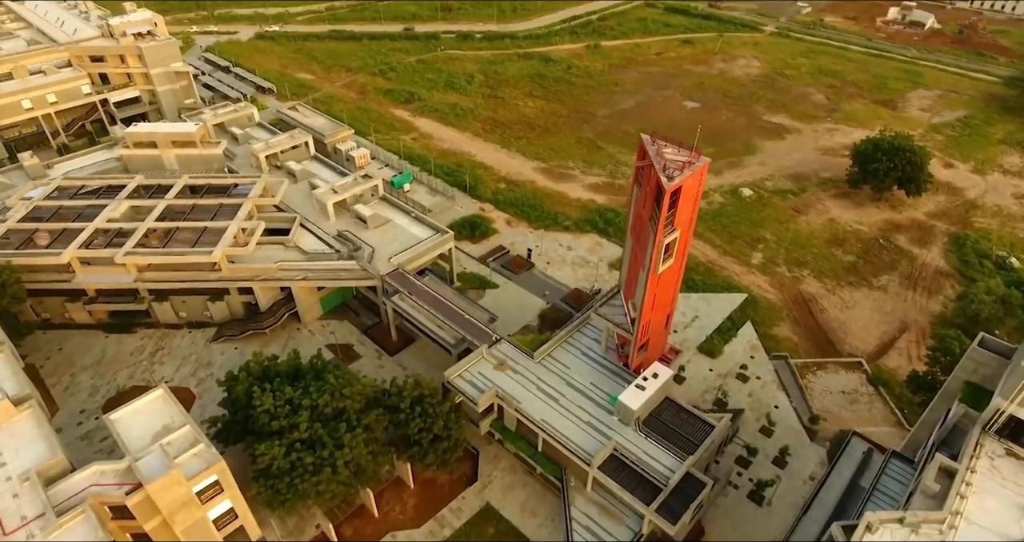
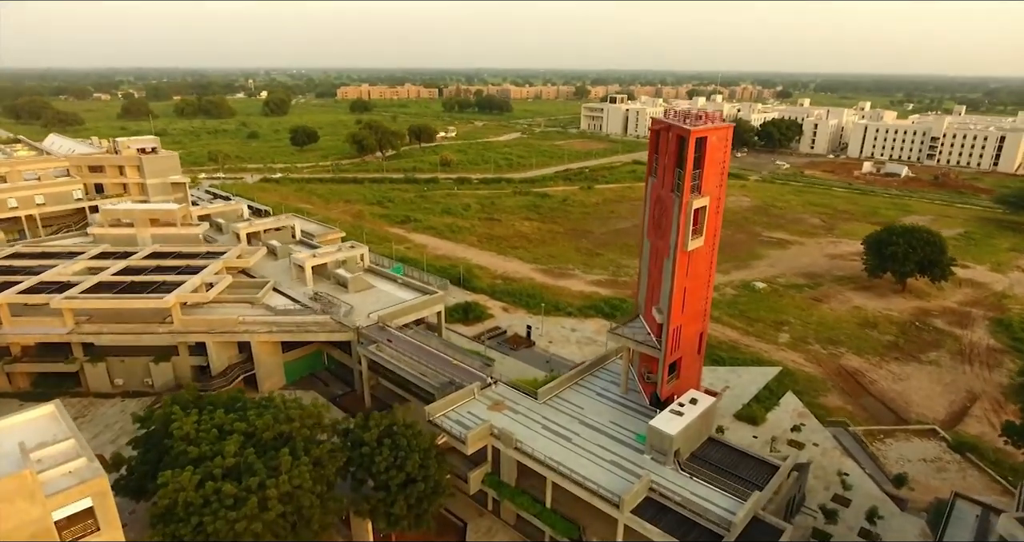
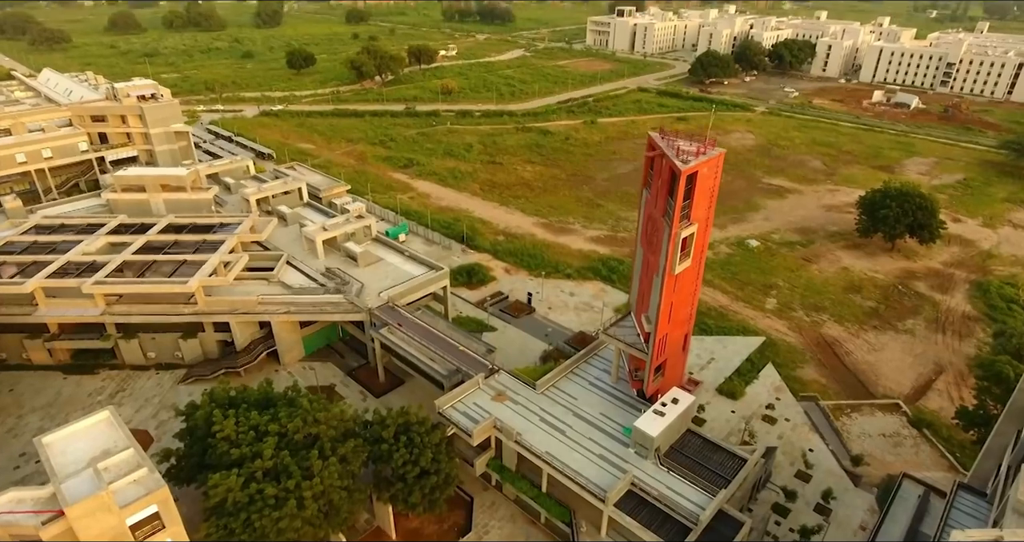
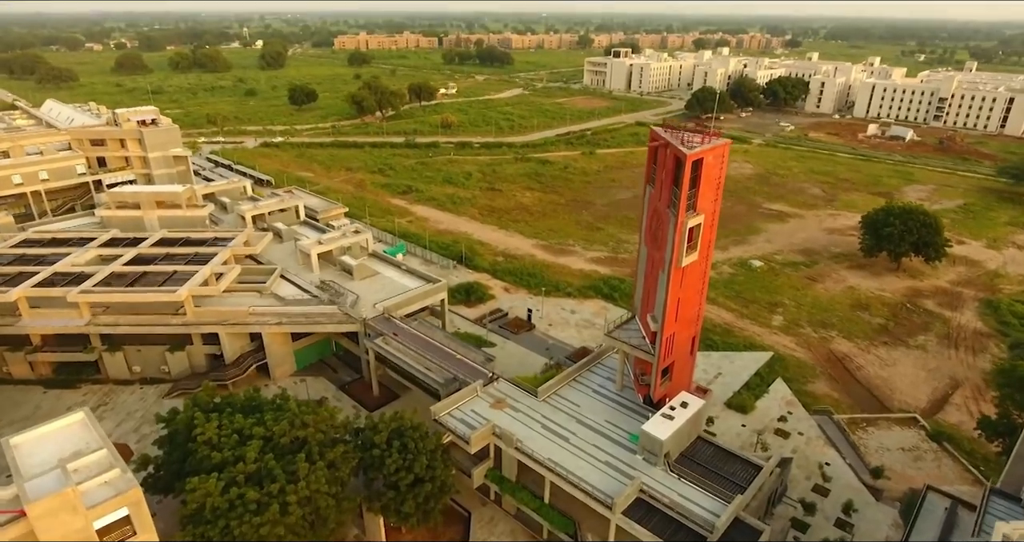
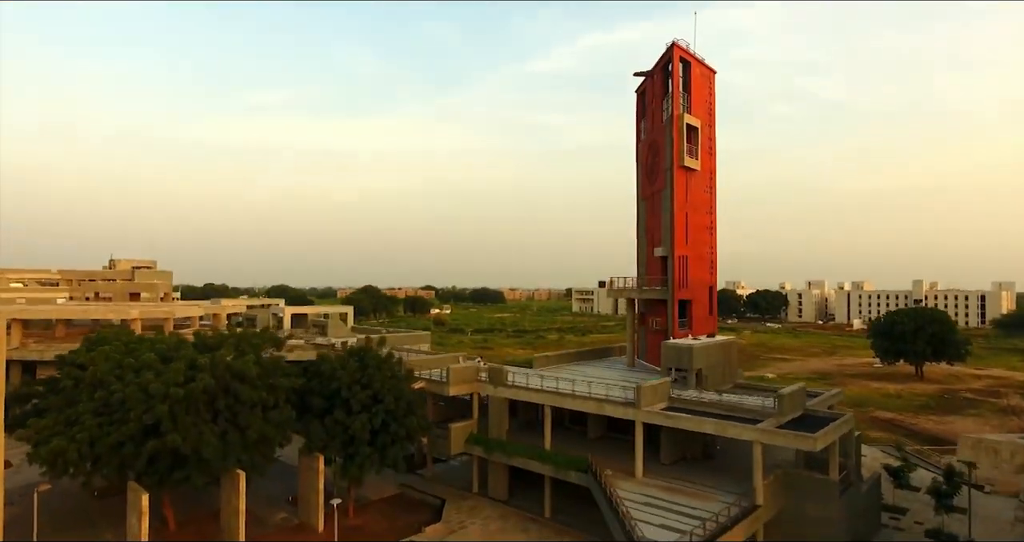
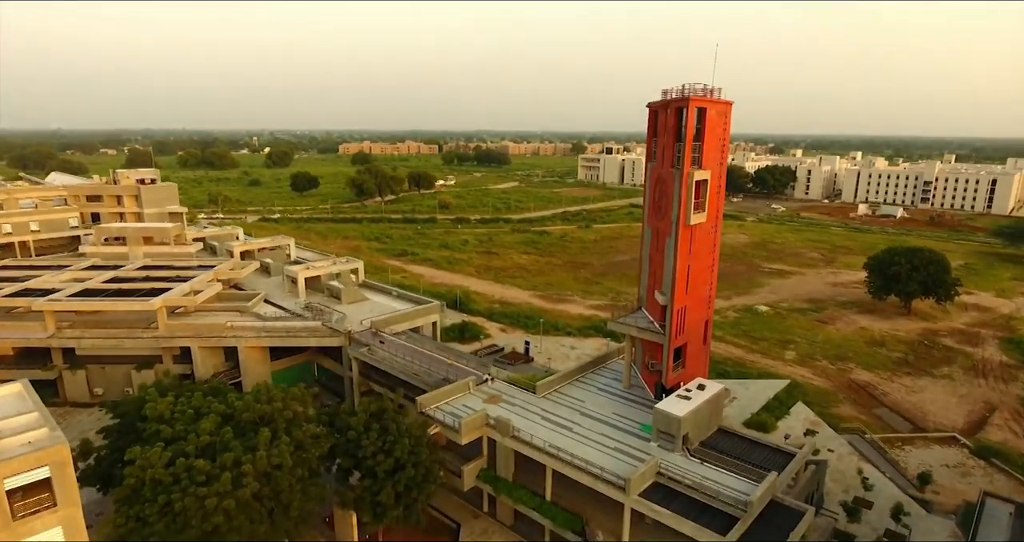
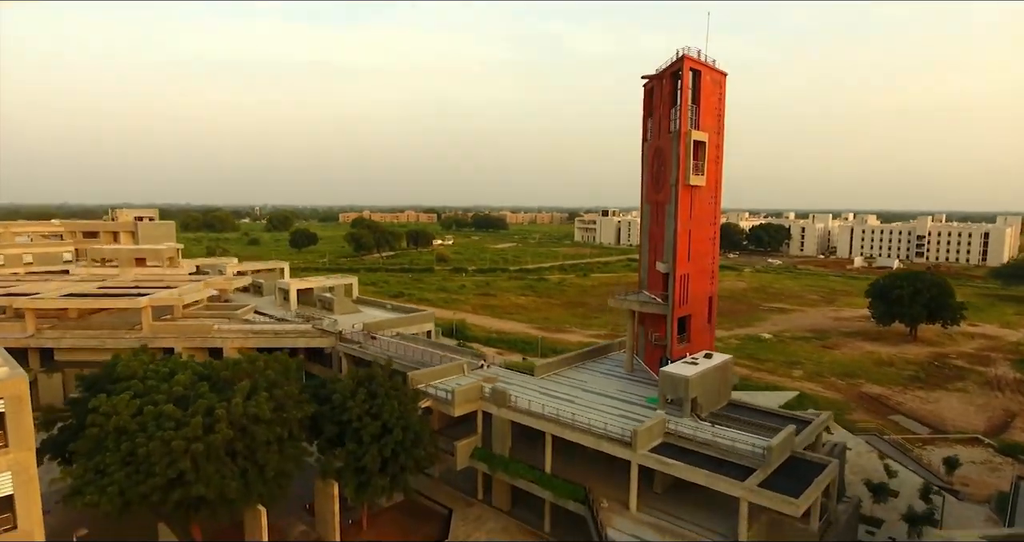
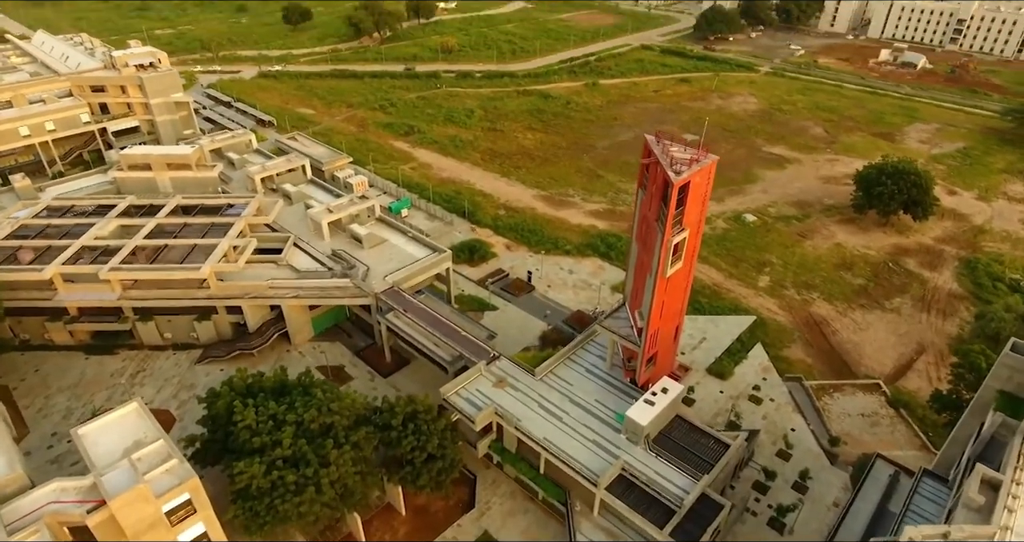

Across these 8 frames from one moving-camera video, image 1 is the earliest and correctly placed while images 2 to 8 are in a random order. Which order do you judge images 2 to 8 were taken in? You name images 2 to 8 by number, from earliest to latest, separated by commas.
8, 3, 4, 2, 6, 7, 5
